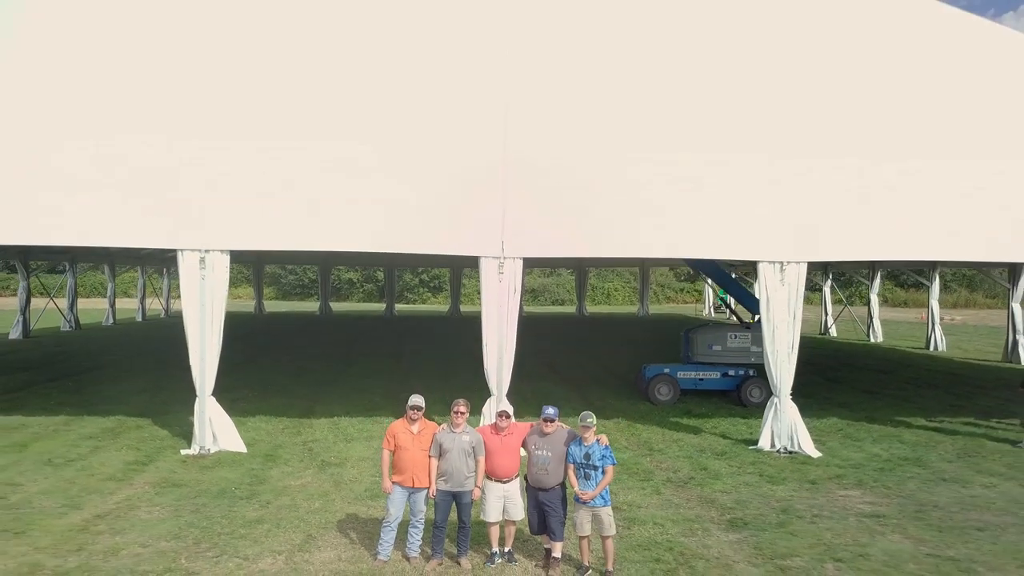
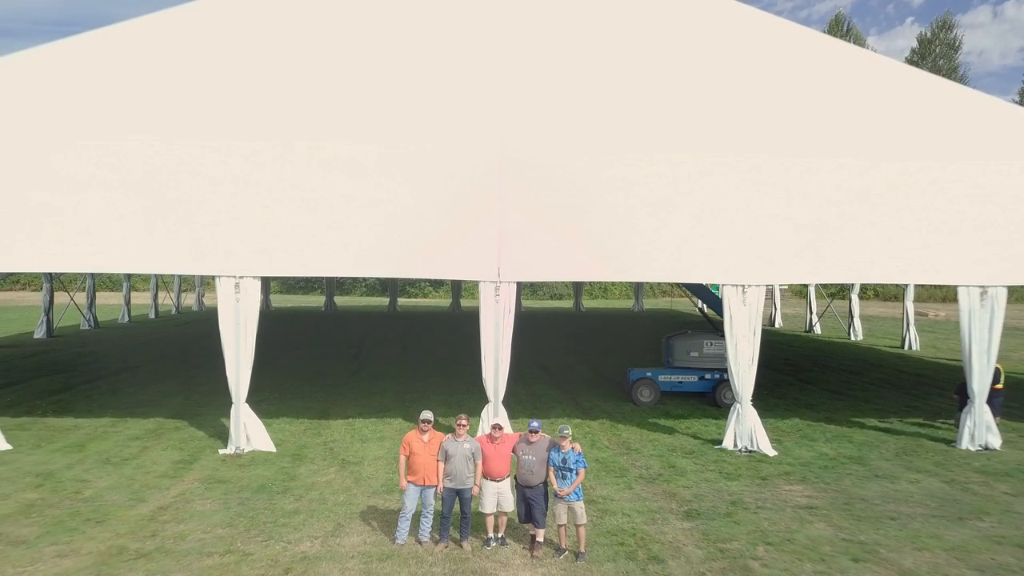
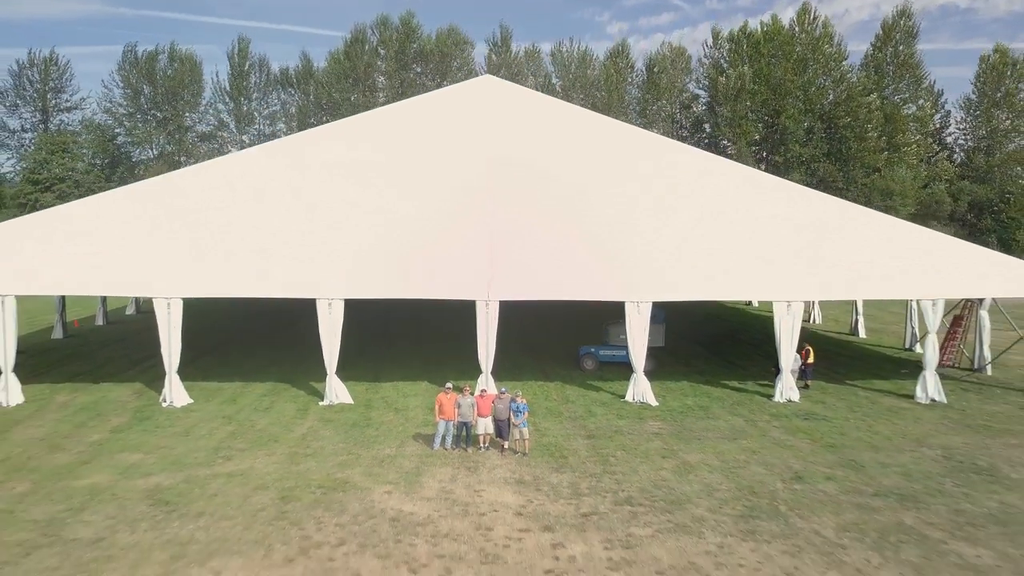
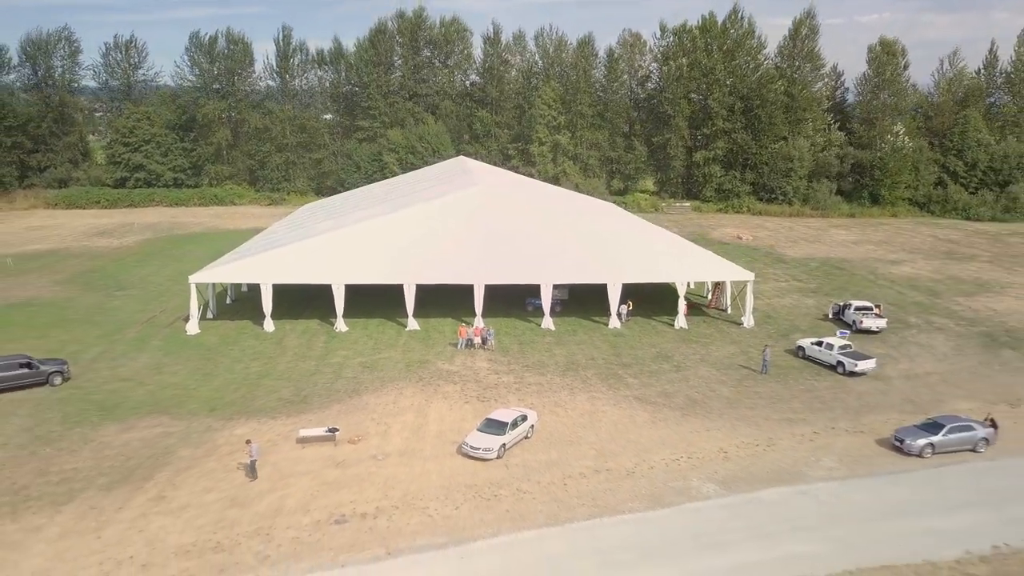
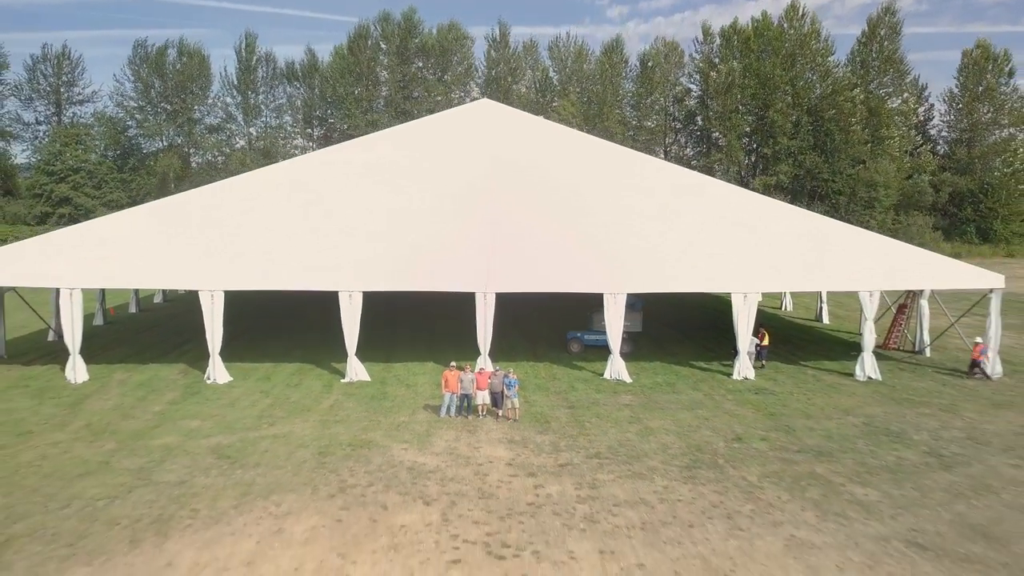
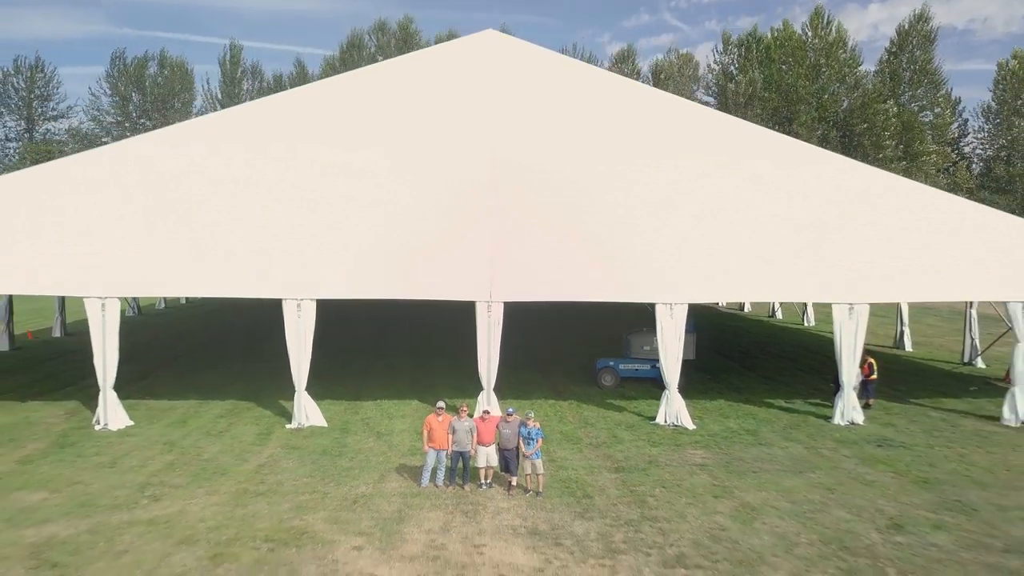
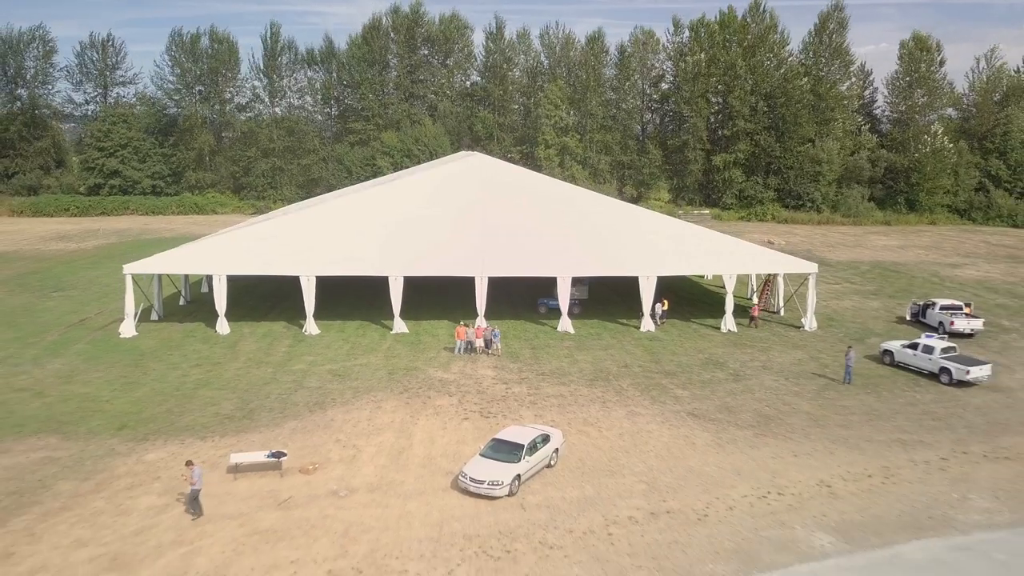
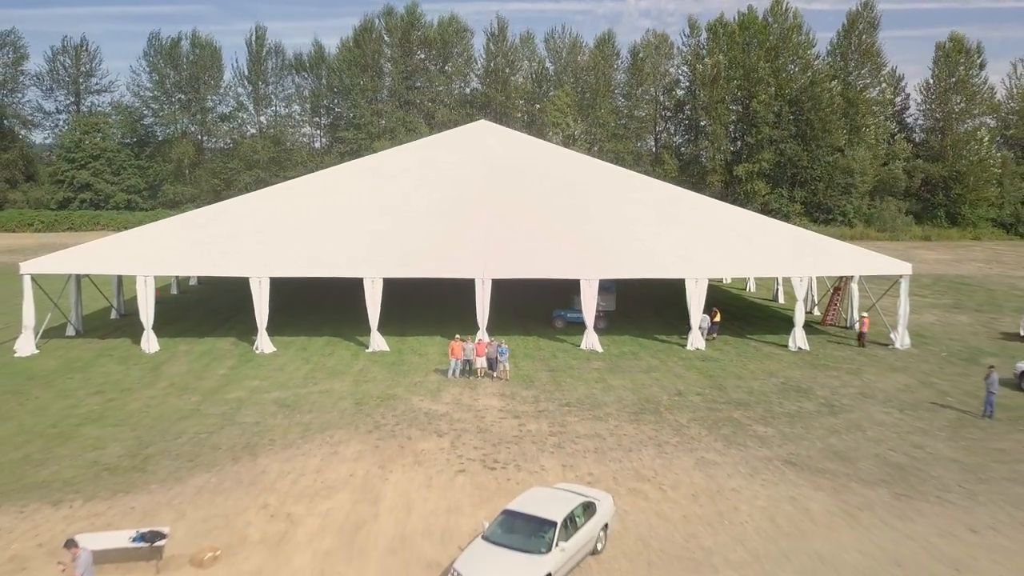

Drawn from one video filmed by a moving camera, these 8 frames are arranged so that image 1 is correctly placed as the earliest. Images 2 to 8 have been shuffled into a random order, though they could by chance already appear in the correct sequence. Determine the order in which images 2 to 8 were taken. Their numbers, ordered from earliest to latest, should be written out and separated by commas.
2, 6, 3, 5, 8, 7, 4
